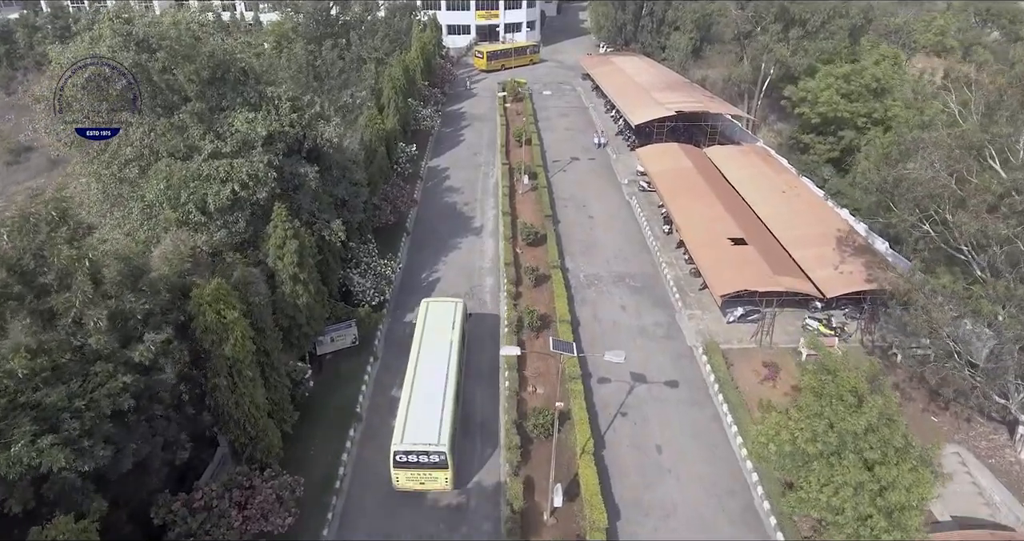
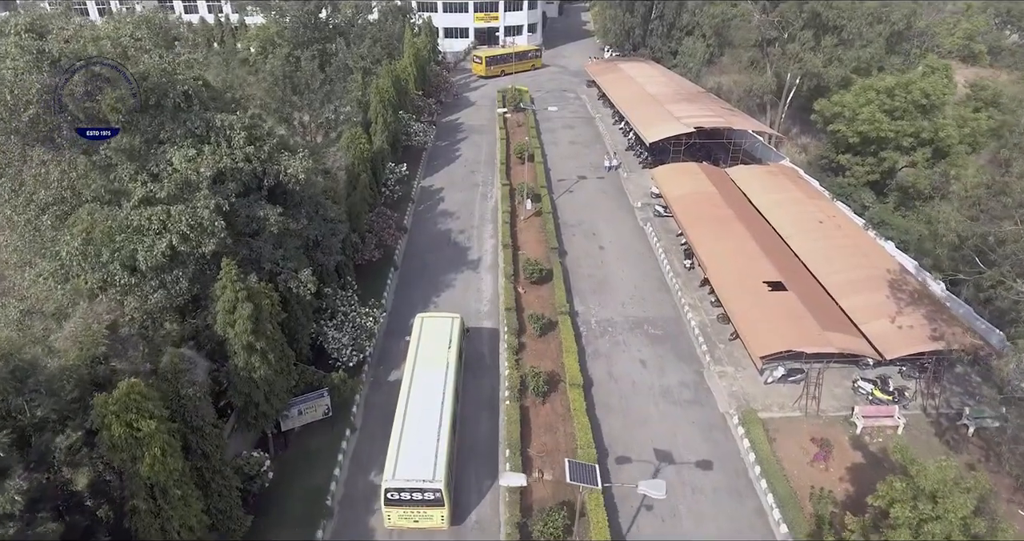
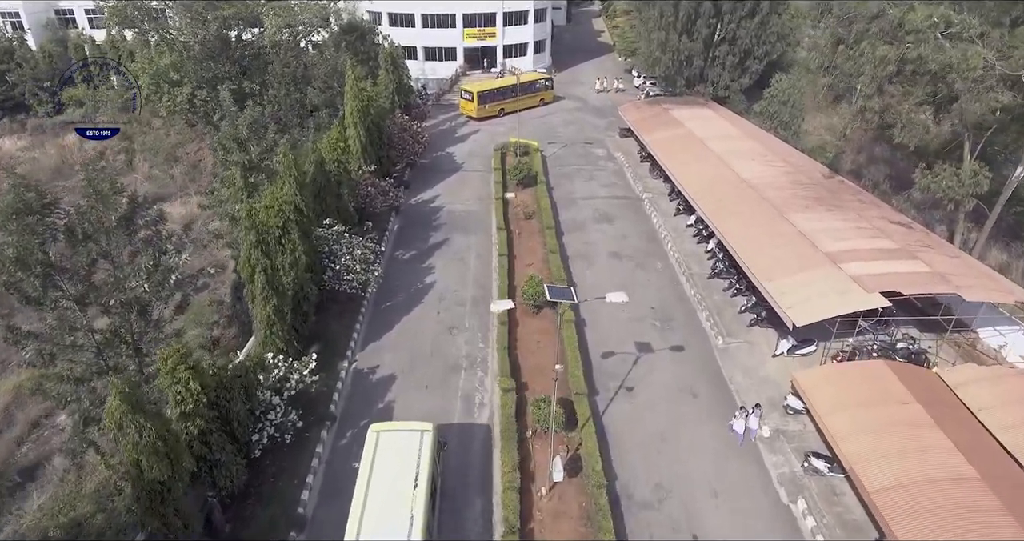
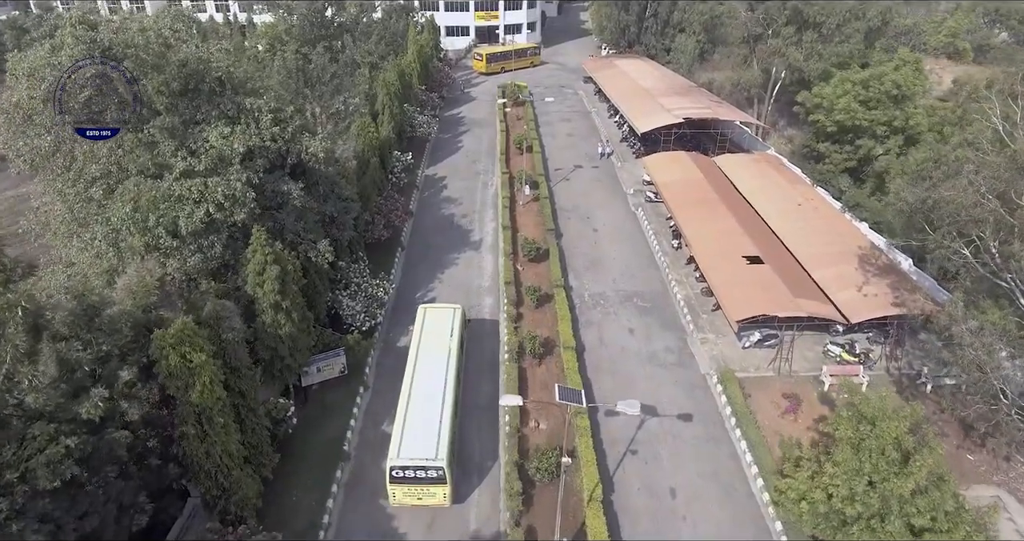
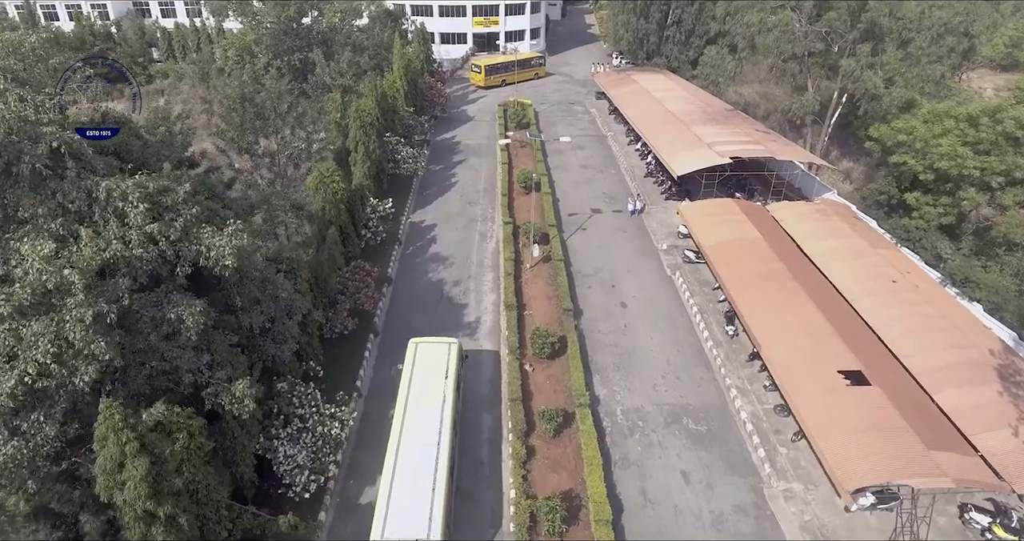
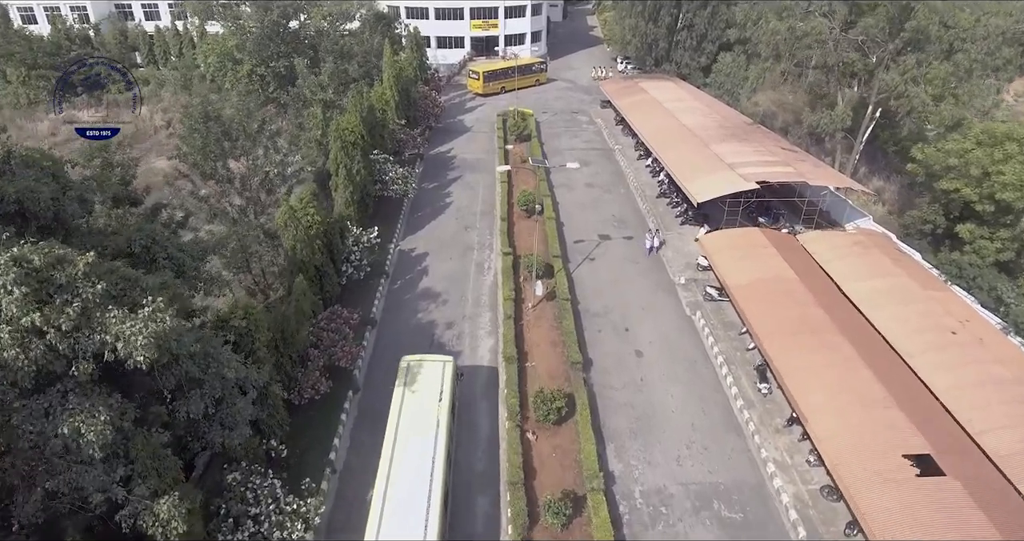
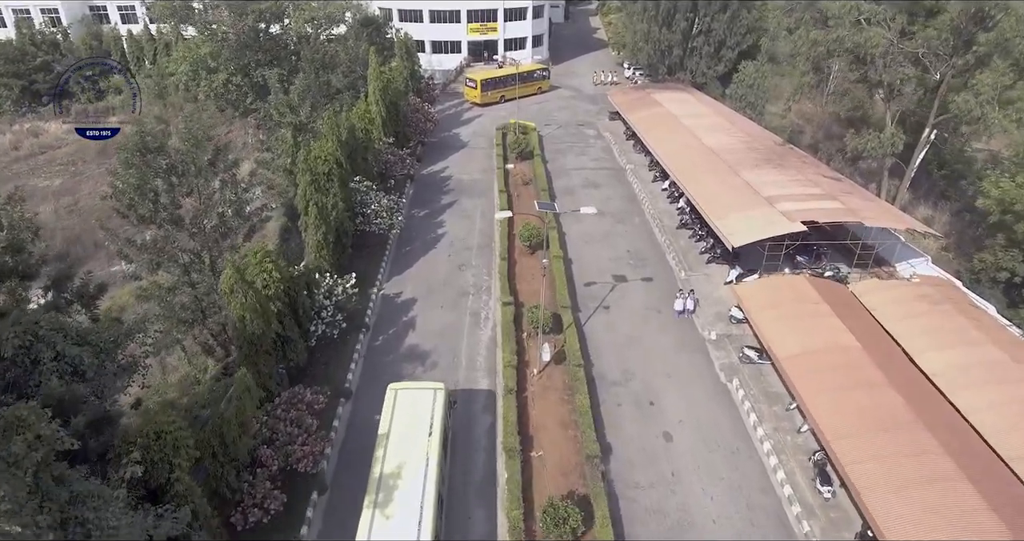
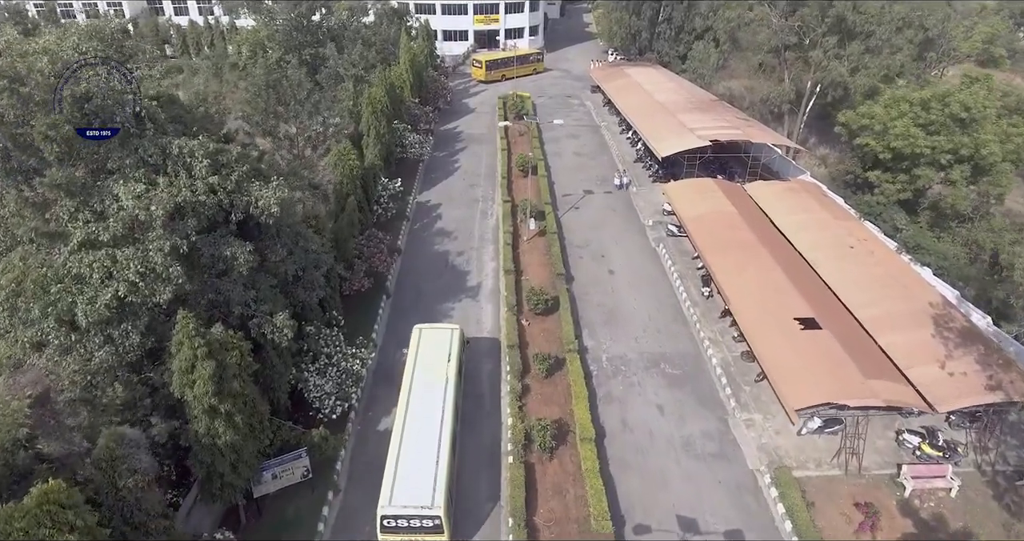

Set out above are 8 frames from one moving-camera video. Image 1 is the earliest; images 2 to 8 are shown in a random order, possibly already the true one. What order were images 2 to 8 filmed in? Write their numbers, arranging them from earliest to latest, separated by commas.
4, 2, 8, 5, 6, 7, 3
